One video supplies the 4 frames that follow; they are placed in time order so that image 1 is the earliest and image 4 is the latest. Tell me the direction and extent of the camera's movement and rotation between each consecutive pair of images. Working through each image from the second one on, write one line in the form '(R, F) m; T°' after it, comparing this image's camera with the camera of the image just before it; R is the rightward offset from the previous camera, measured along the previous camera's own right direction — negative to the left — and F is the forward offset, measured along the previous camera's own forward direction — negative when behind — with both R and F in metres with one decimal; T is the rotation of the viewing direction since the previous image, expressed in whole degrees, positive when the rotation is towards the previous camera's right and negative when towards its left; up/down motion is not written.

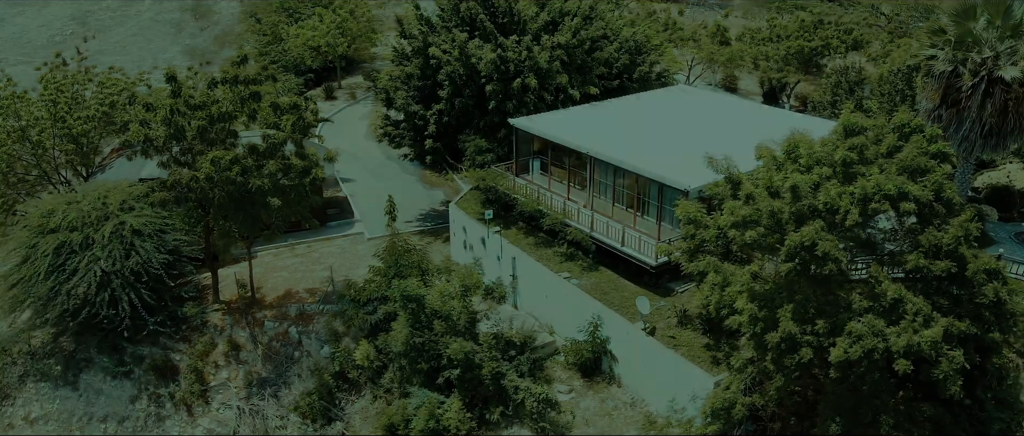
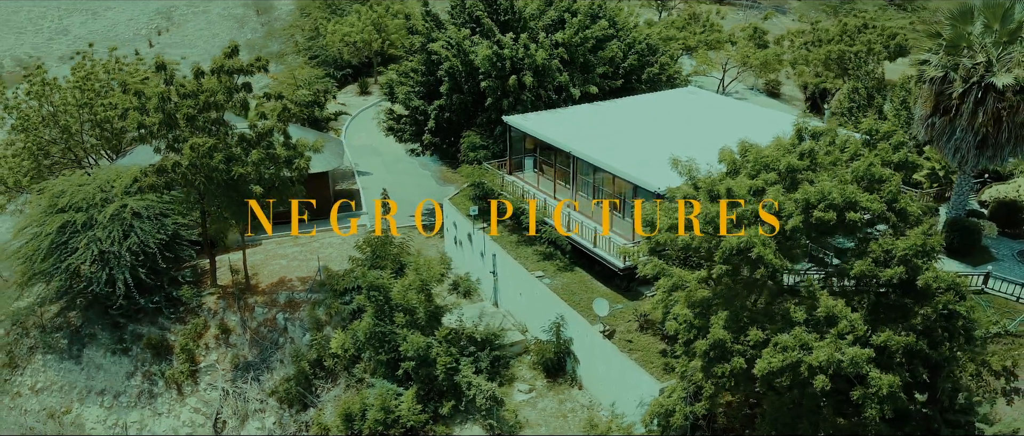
(+2.2, +0.2) m; -4°
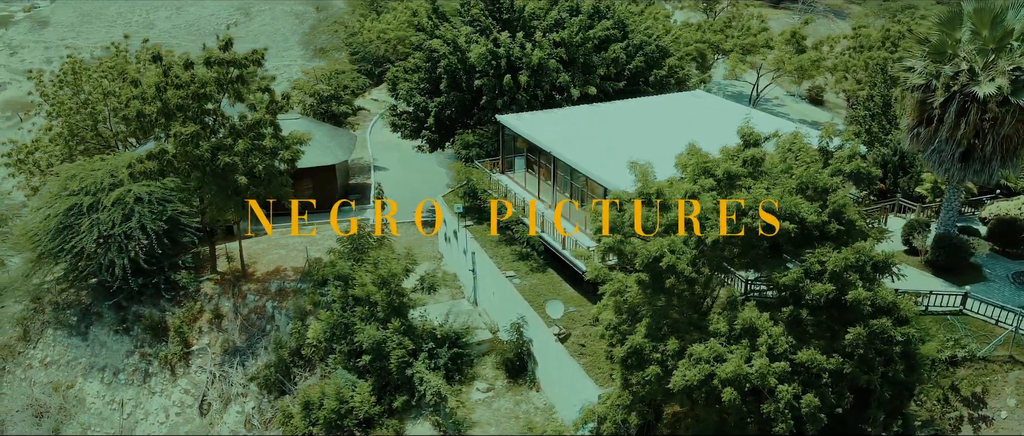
(+2.2, +0.1) m; -4°
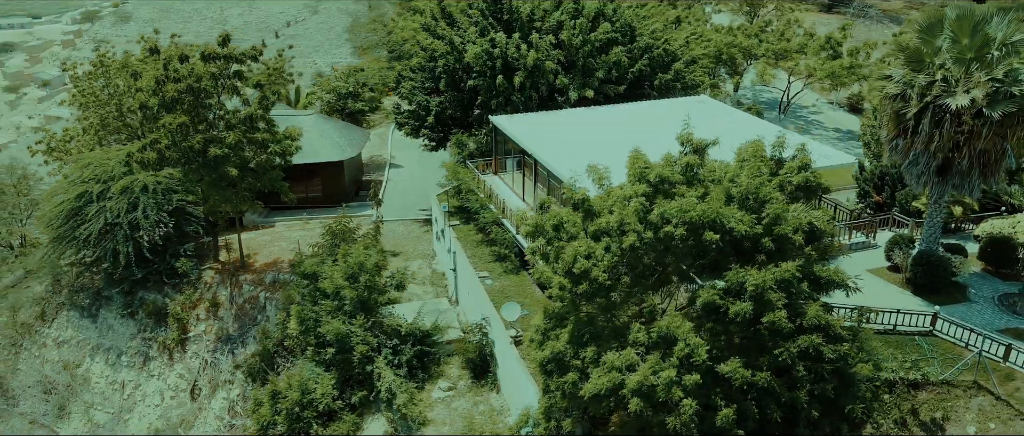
(+2.0, +0.1) m; -4°
